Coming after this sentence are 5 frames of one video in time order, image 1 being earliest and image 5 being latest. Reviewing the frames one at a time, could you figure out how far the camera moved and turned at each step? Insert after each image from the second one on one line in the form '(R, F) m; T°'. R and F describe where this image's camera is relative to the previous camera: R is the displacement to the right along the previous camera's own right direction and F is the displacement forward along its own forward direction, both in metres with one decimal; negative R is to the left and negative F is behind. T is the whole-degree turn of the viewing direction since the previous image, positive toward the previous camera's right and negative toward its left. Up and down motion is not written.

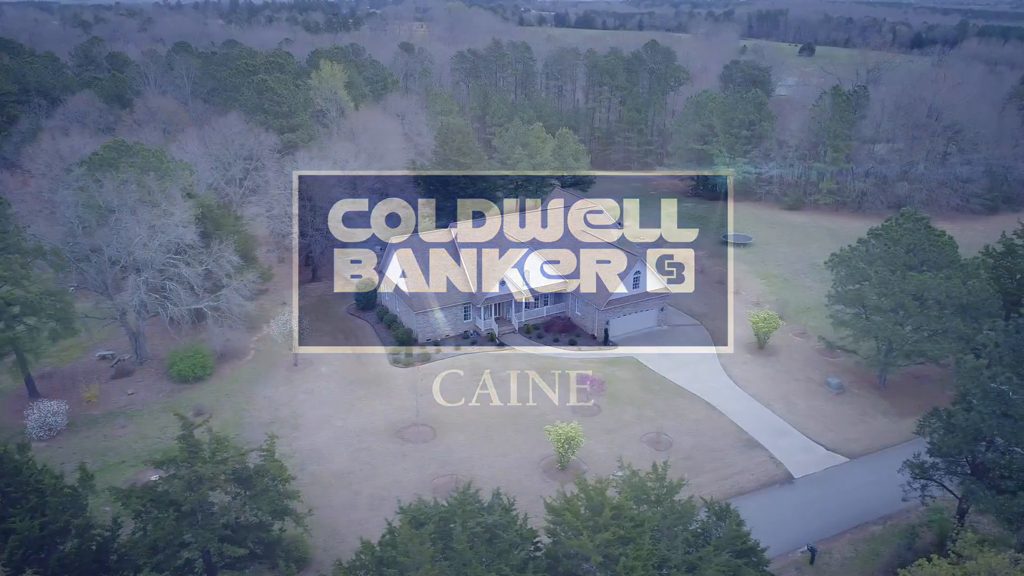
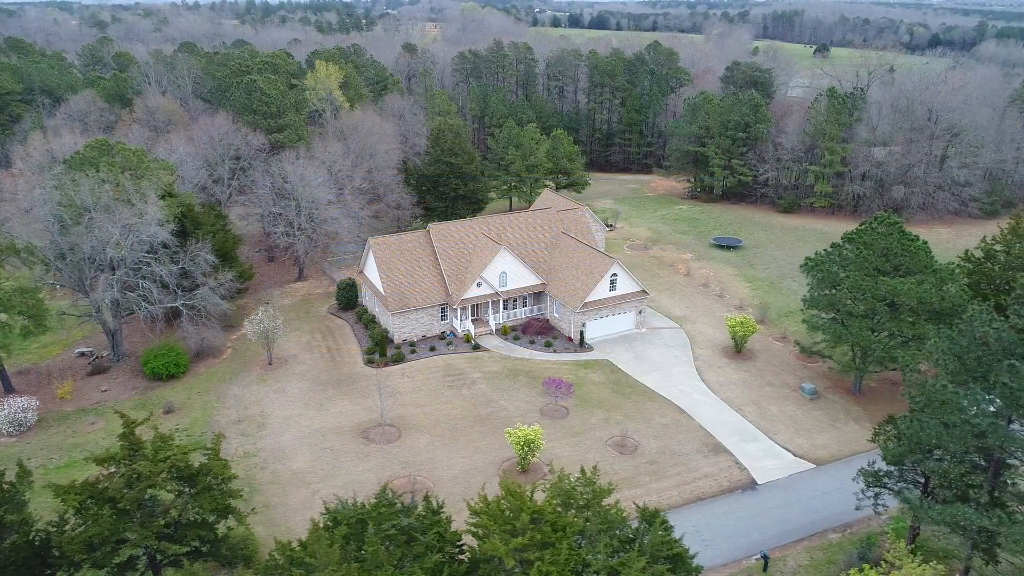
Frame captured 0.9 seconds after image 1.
(+1.8, 0.0) m; -1°
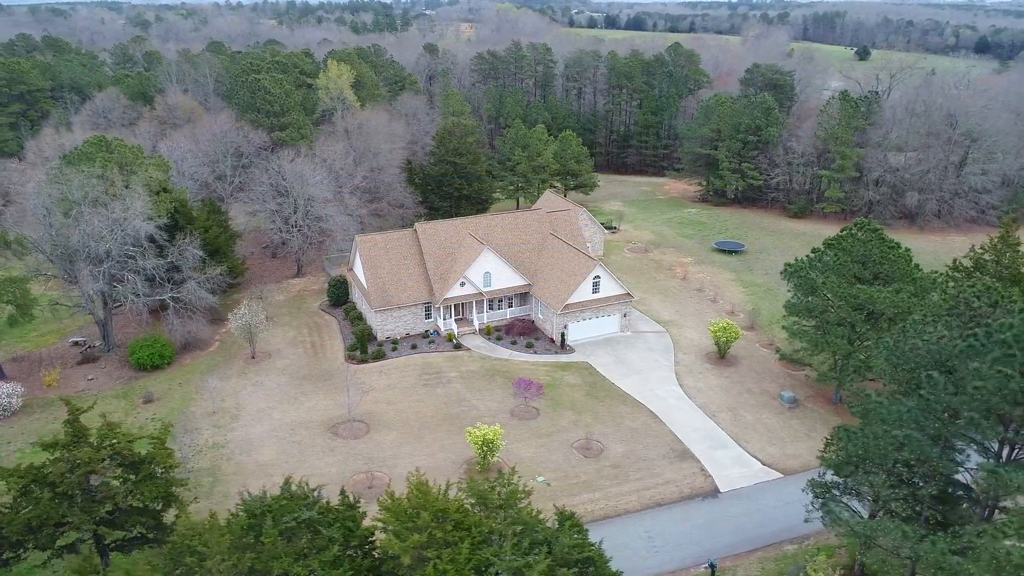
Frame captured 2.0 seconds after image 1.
(+2.5, 0.0) m; -3°
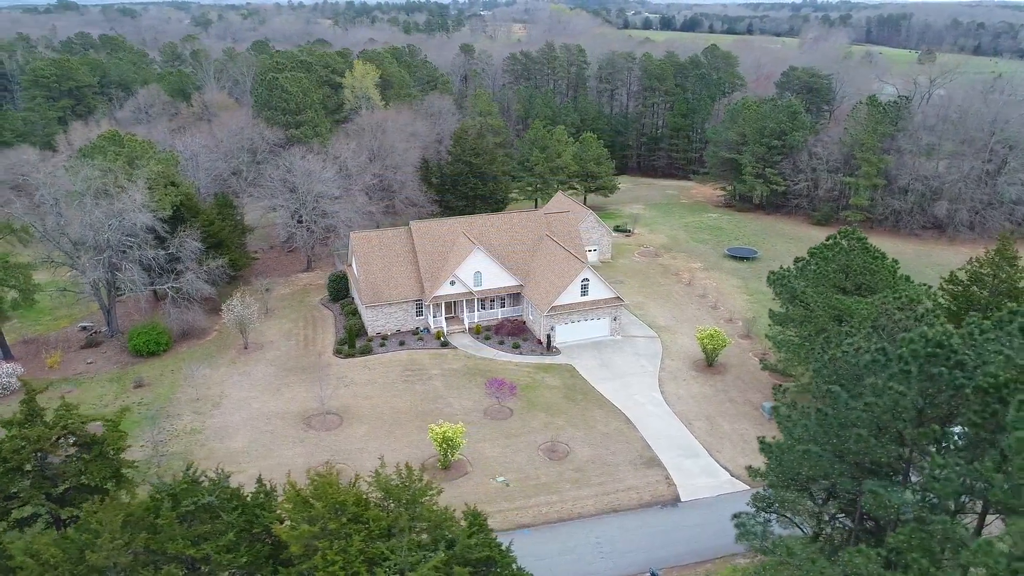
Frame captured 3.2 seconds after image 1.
(+3.0, 0.0) m; -4°
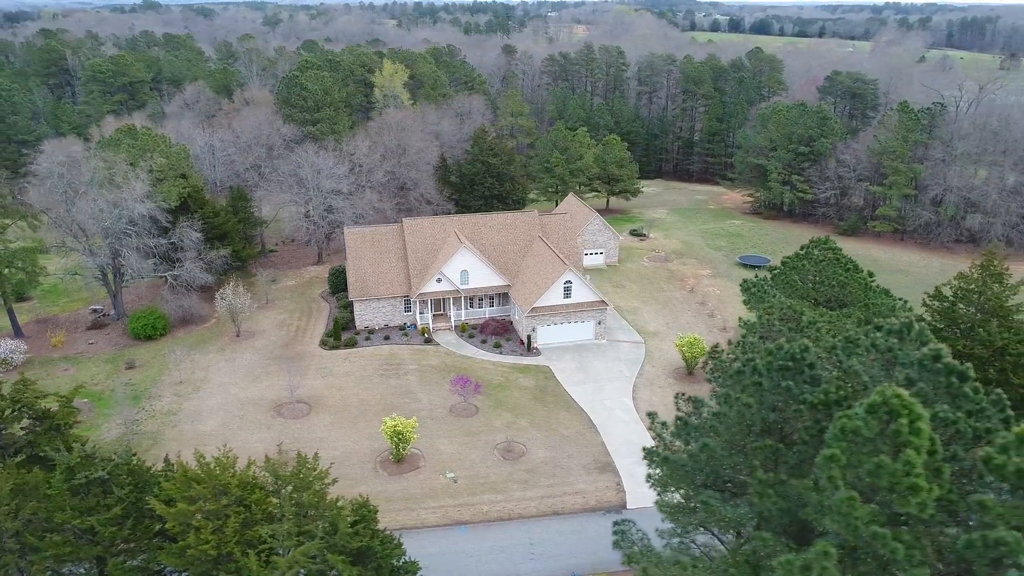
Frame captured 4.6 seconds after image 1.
(+3.7, 0.0) m; -5°
